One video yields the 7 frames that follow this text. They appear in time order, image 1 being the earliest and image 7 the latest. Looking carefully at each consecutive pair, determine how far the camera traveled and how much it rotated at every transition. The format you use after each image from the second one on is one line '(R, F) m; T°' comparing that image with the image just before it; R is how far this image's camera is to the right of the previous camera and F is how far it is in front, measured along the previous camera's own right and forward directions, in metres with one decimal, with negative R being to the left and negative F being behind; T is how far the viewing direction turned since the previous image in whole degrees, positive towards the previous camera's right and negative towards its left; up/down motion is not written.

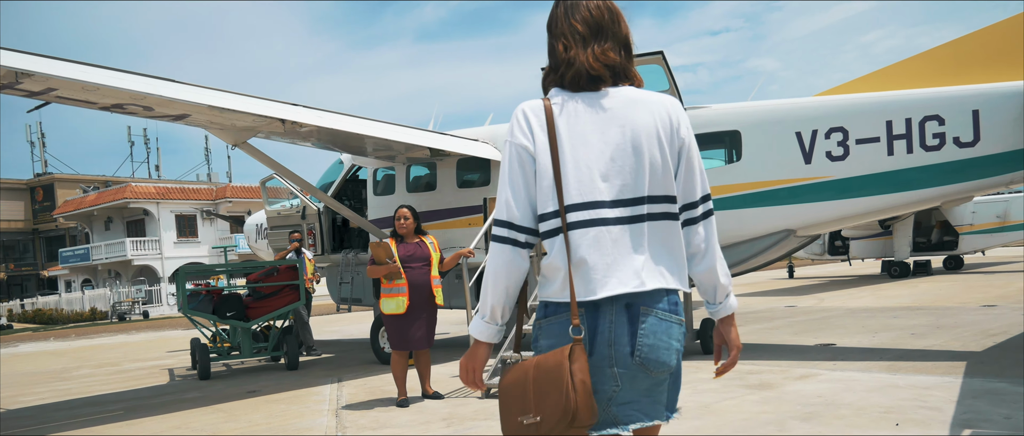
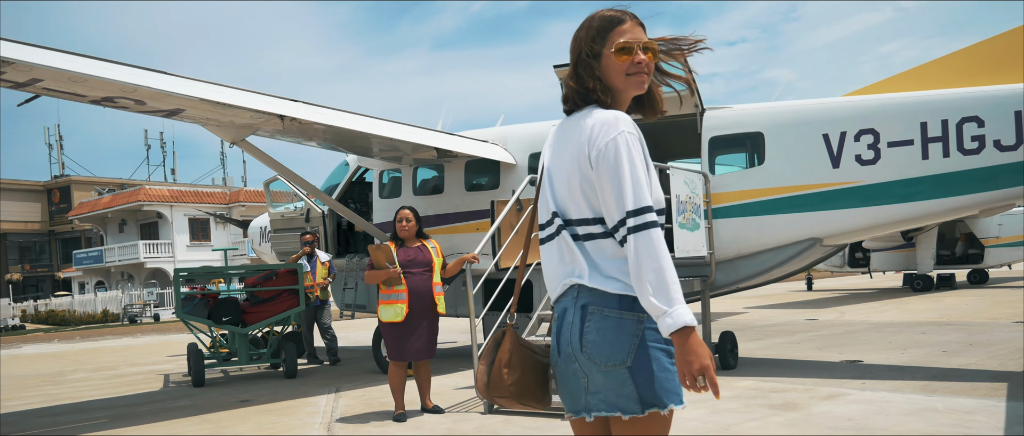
(+0.1, +0.4) m; -1°
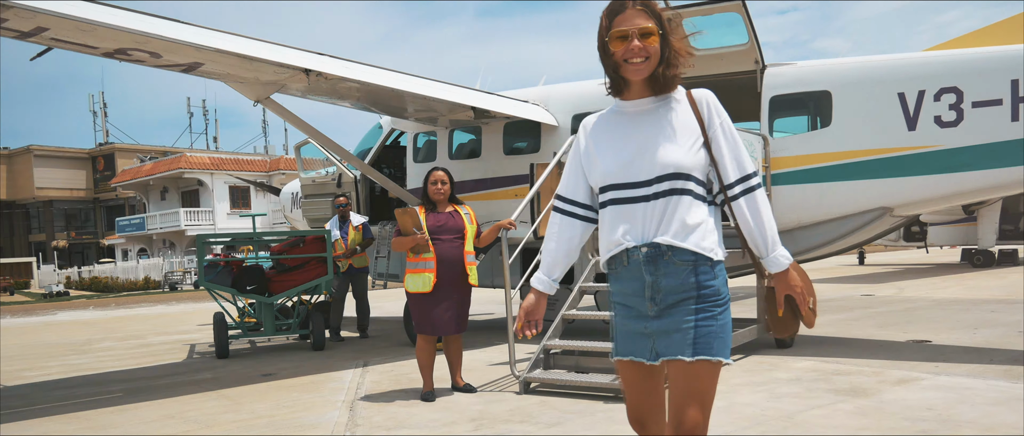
(0.0, +0.5) m; -3°
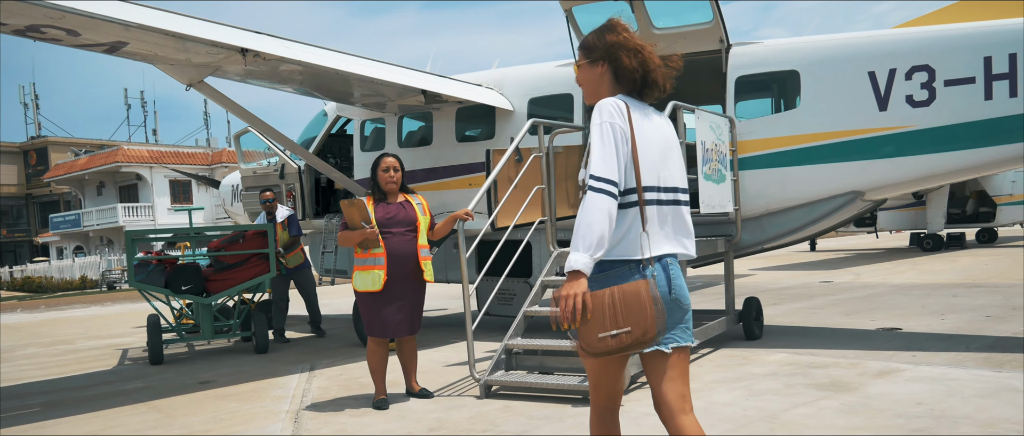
(0.0, +0.4) m; +4°
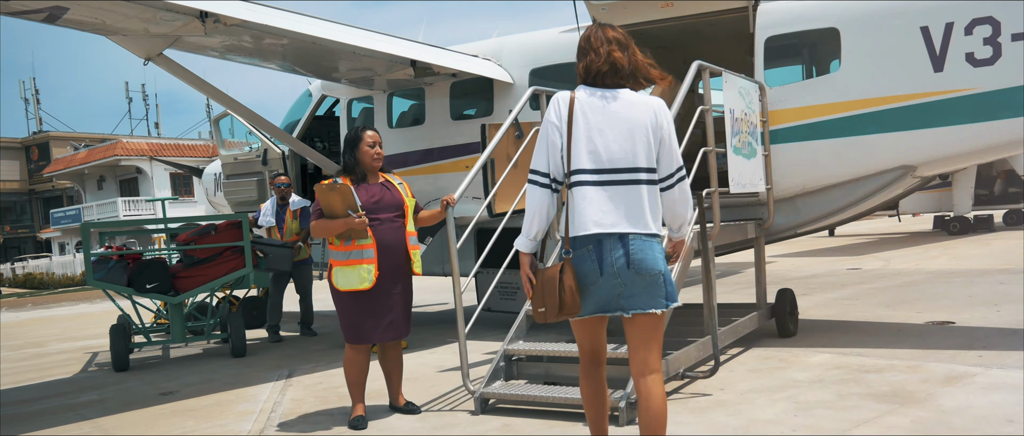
(+0.1, +0.8) m; -1°
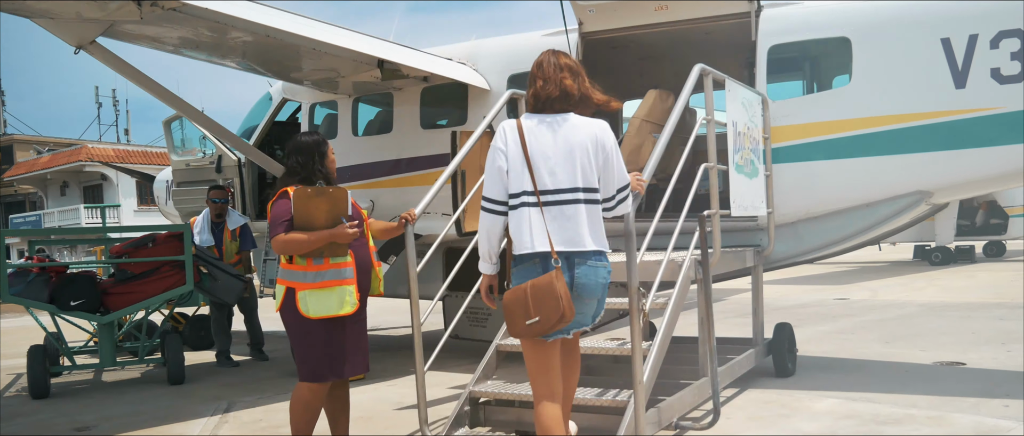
(0.0, +0.6) m; +2°
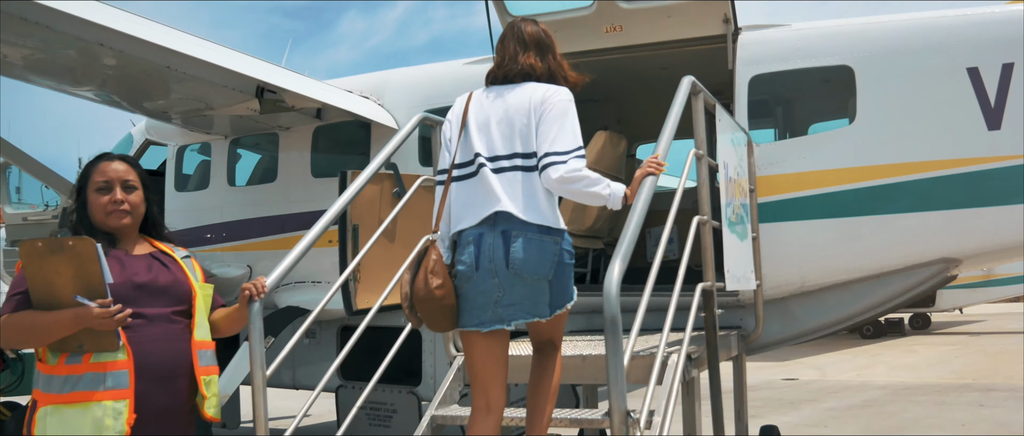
(0.0, +1.2) m; +6°
